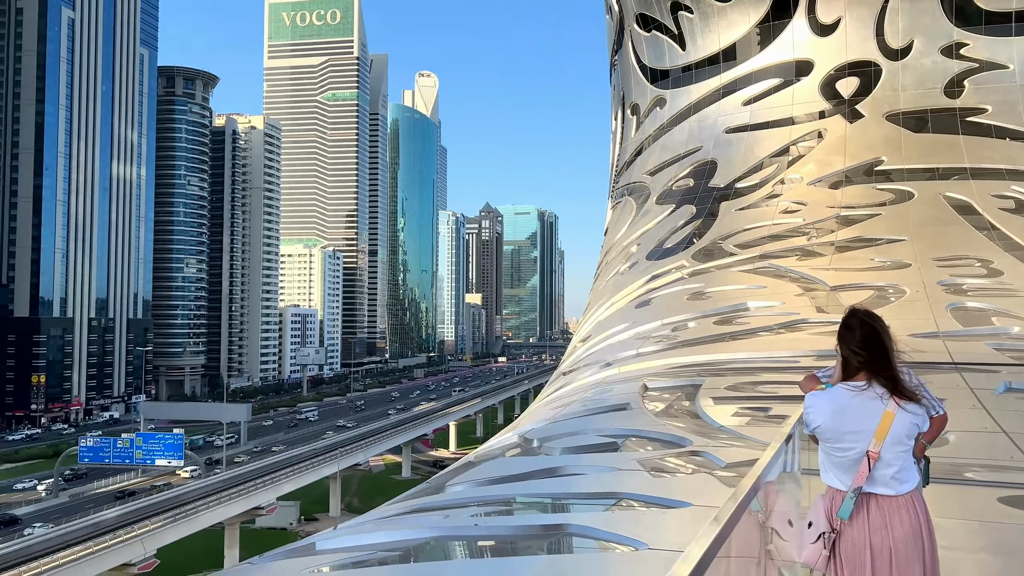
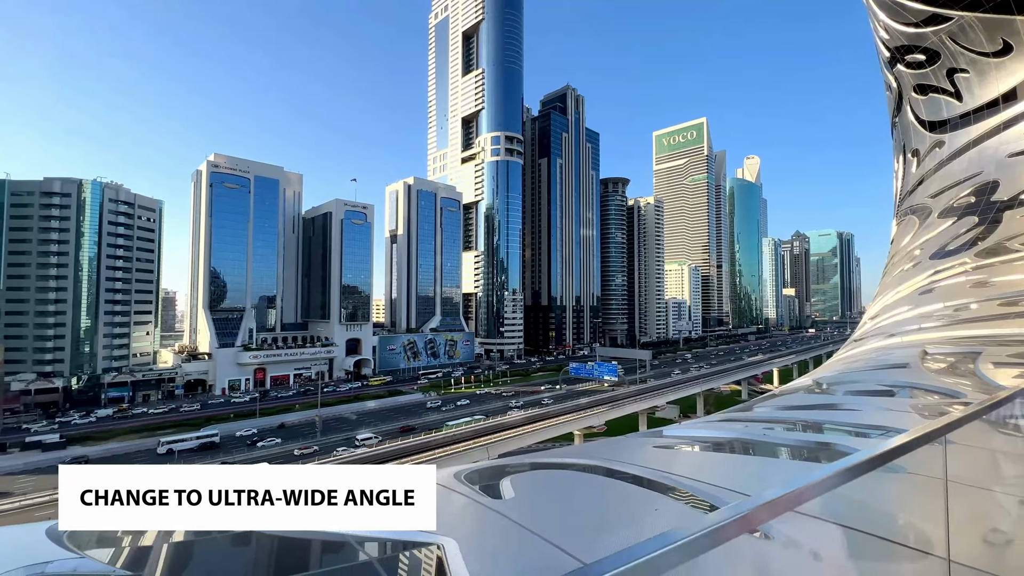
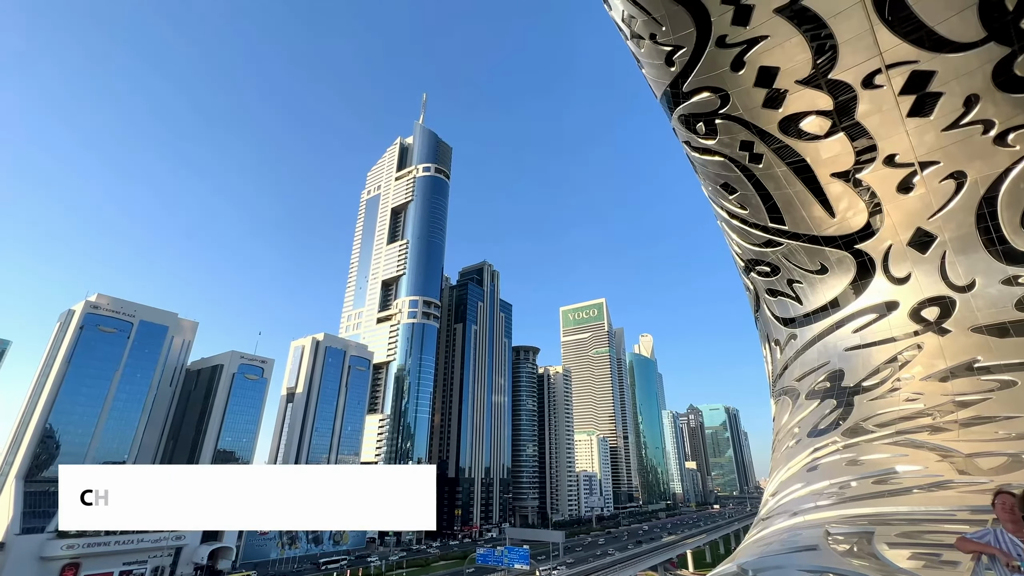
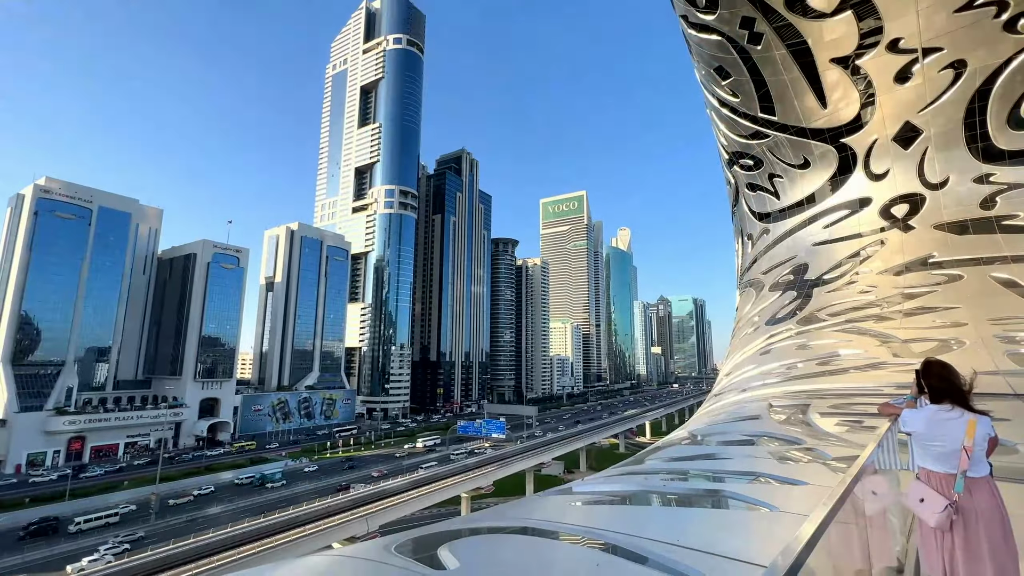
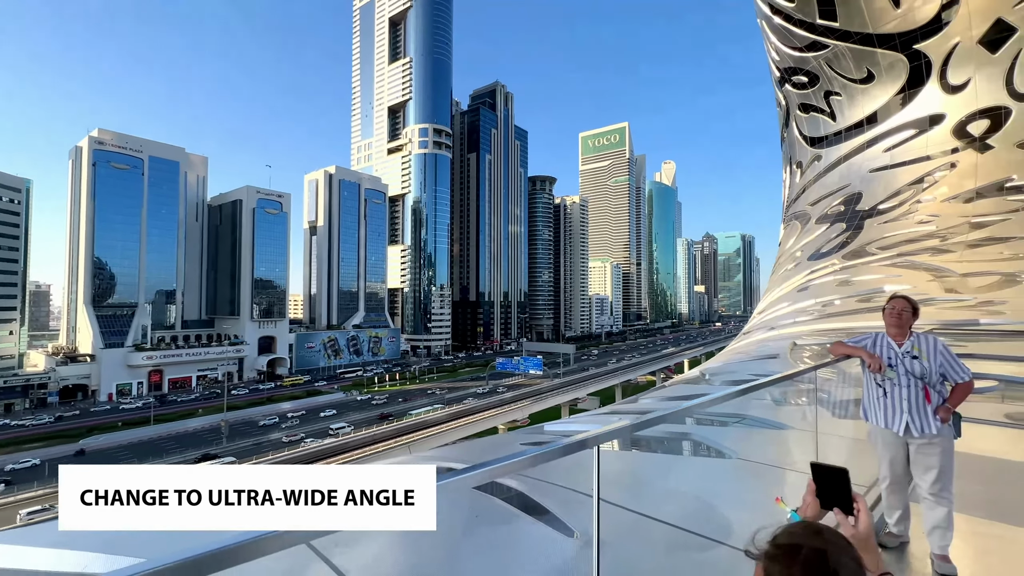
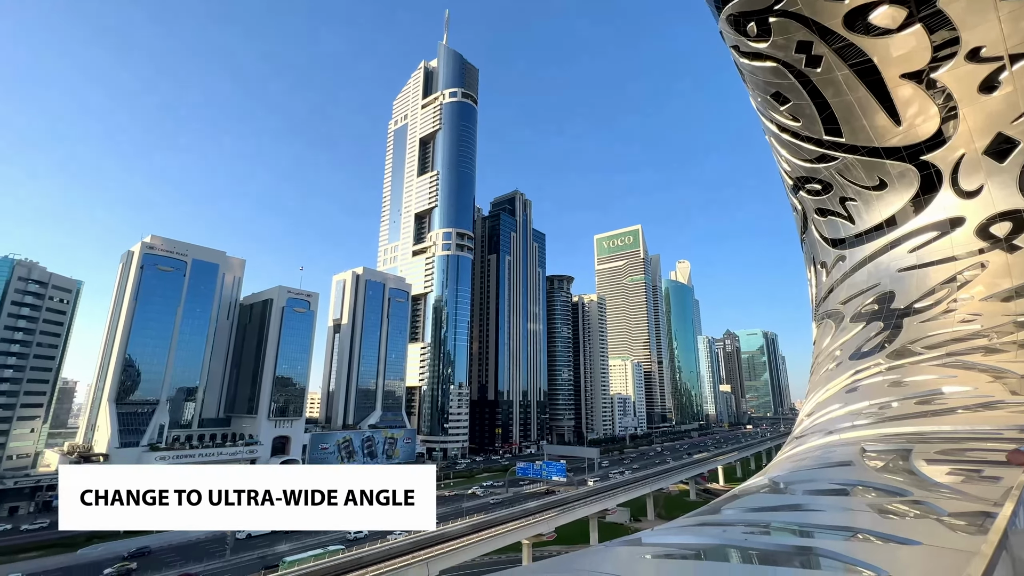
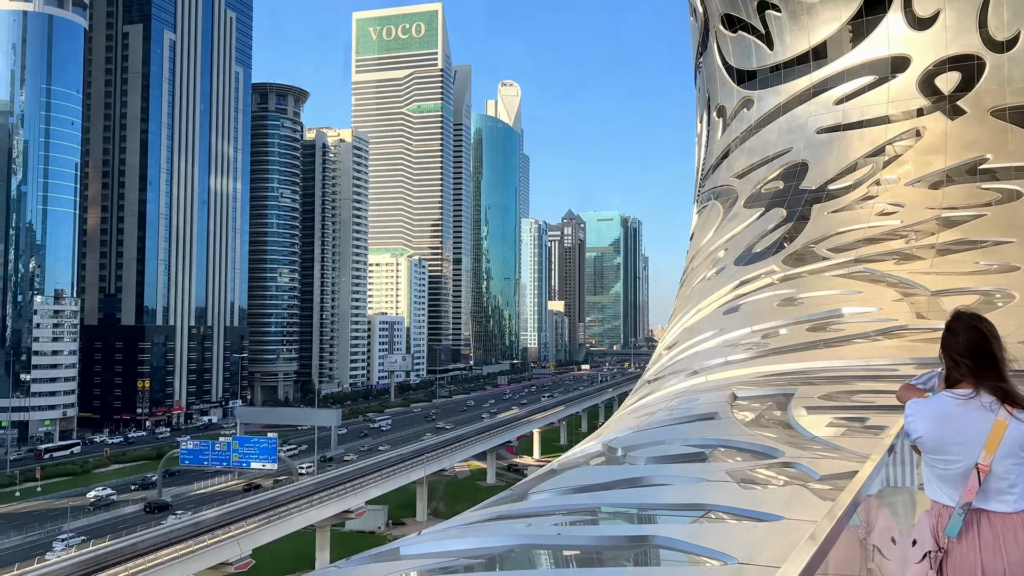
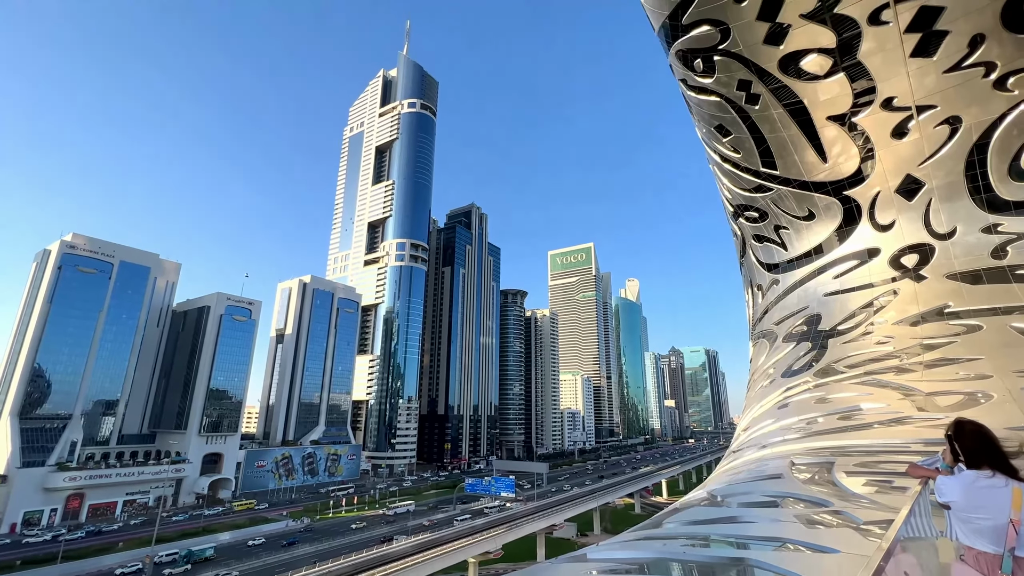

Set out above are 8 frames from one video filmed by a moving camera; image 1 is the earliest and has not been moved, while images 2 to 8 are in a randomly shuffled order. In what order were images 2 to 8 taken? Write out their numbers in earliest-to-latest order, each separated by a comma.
7, 4, 8, 3, 6, 2, 5
